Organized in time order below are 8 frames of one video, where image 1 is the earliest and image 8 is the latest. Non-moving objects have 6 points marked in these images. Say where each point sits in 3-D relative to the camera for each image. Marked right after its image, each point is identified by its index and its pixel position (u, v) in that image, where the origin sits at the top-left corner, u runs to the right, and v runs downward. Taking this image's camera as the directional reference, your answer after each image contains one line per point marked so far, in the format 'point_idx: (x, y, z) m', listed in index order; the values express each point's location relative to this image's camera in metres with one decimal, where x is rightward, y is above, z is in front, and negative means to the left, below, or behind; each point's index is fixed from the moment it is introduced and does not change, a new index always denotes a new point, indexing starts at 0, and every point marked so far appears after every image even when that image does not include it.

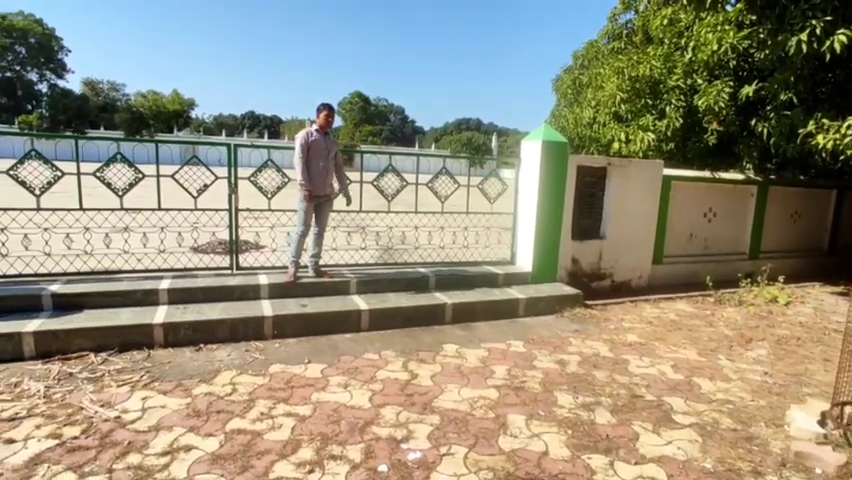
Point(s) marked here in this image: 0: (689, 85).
0: (+3.6, +2.1, +6.9) m
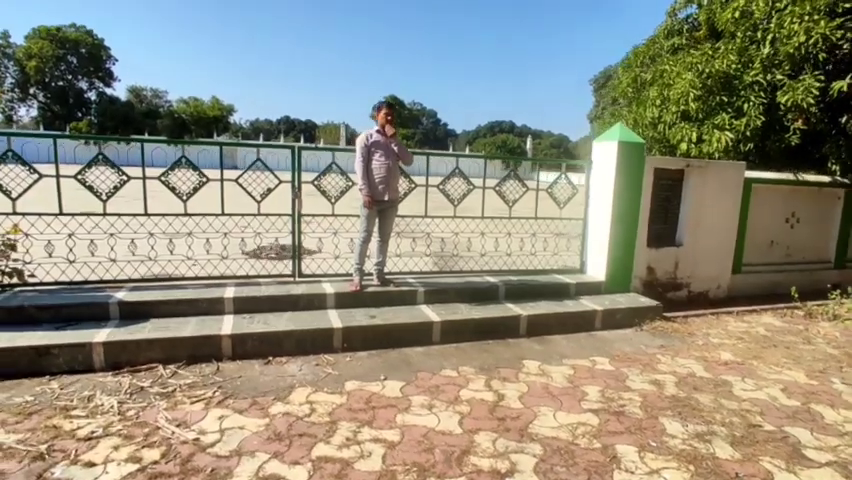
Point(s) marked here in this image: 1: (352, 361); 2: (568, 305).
0: (+4.4, +2.0, +6.4) m
1: (-0.6, -1.0, +3.9) m
2: (+1.4, -0.6, +5.0) m
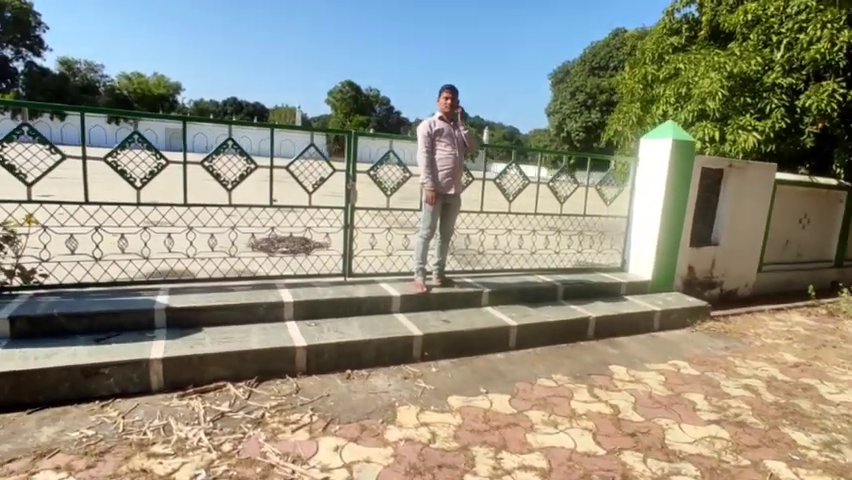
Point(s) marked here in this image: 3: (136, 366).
0: (+4.7, +2.0, +6.6) m
1: (+0.1, -0.9, +3.6) m
2: (+1.9, -0.6, +4.9) m
3: (-1.7, -0.7, +2.9) m
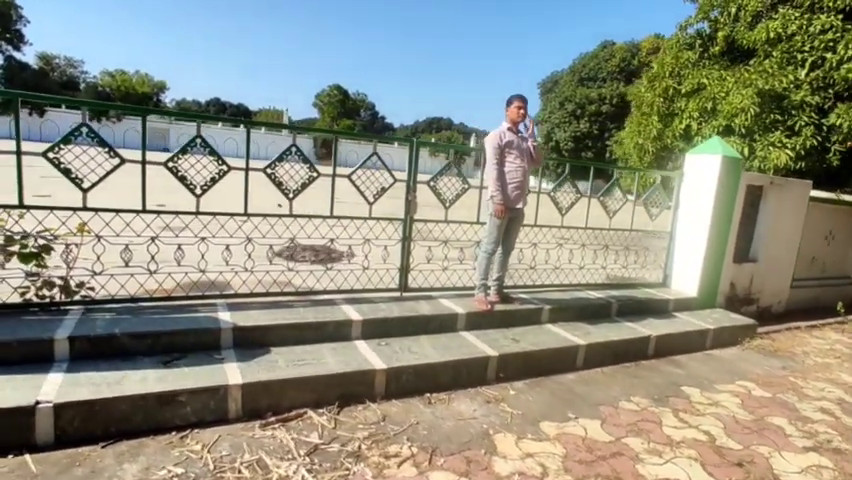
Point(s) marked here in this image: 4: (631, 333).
0: (+5.2, +1.8, +6.6) m
1: (+0.6, -1.1, +3.4) m
2: (+2.4, -0.8, +4.8) m
3: (-1.1, -0.8, +2.7) m
4: (+1.8, -0.8, +4.3) m
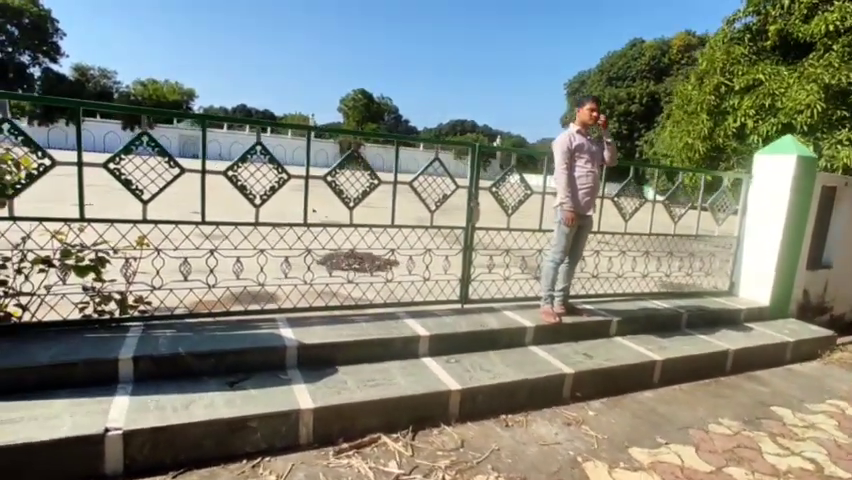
0: (+5.7, +1.8, +6.2) m
1: (+1.1, -1.1, +3.2) m
2: (+2.9, -0.8, +4.5) m
3: (-0.7, -0.9, +2.5) m
4: (+2.3, -0.9, +4.0) m
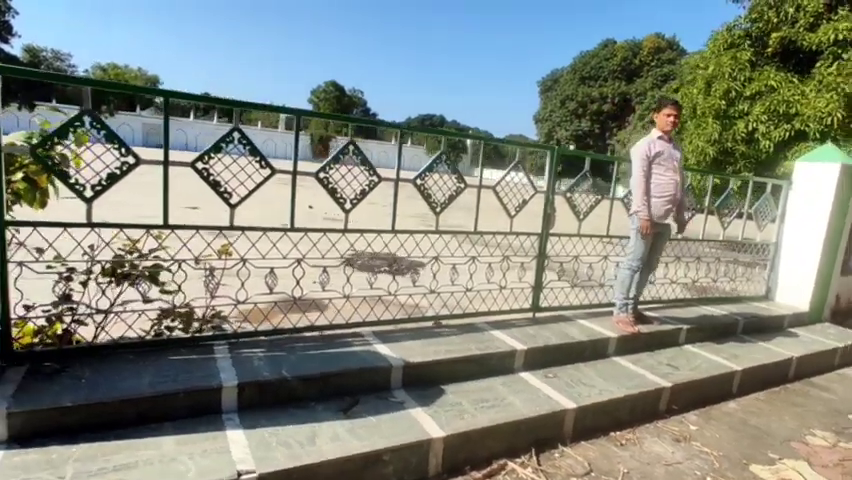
0: (+6.1, +1.7, +6.5) m
1: (+1.7, -1.2, +3.1) m
2: (+3.4, -0.9, +4.5) m
3: (0.0, -0.9, +2.3) m
4: (+2.8, -0.9, +4.1) m
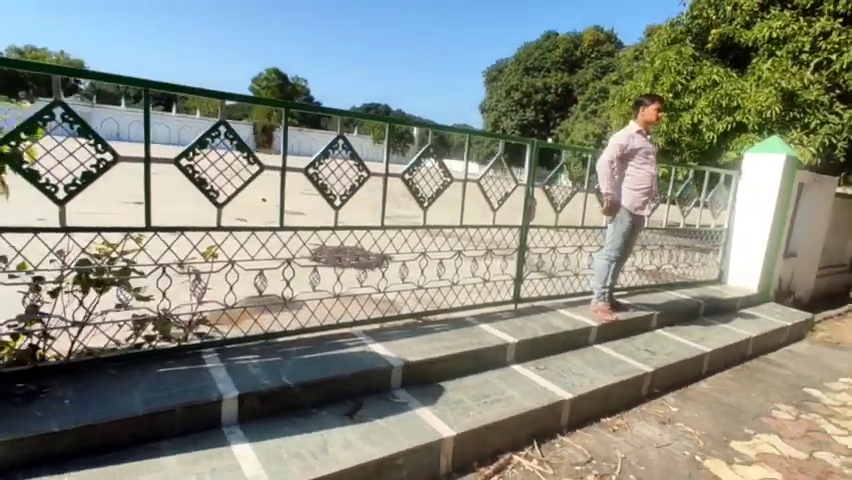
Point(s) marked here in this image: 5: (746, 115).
0: (+5.6, +1.9, +7.0) m
1: (+1.7, -1.1, +3.2) m
2: (+3.2, -0.8, +4.9) m
3: (0.0, -0.9, +2.3) m
4: (+2.6, -0.8, +4.3) m
5: (+4.7, +1.8, +7.3) m
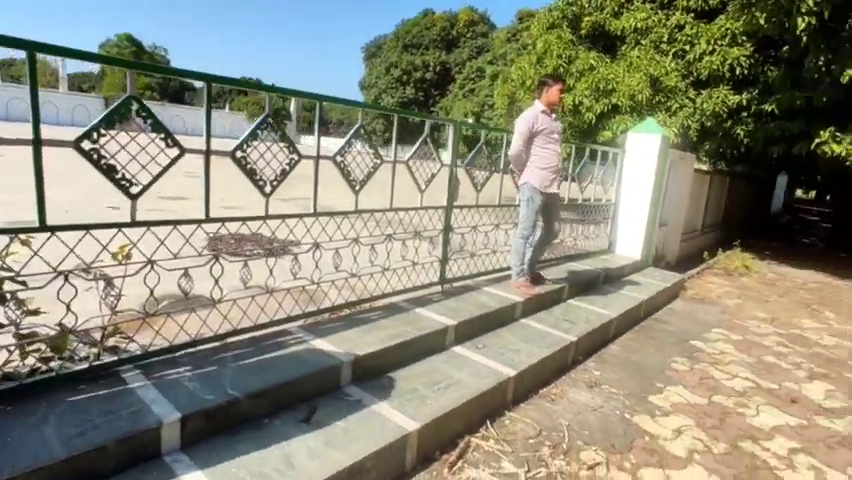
0: (+4.1, +2.4, +8.0) m
1: (+1.3, -1.0, +3.5) m
2: (+2.4, -0.5, +5.5) m
3: (-0.1, -0.9, +2.2) m
4: (+1.9, -0.6, +4.8) m
5: (+3.1, +2.3, +8.1) m
